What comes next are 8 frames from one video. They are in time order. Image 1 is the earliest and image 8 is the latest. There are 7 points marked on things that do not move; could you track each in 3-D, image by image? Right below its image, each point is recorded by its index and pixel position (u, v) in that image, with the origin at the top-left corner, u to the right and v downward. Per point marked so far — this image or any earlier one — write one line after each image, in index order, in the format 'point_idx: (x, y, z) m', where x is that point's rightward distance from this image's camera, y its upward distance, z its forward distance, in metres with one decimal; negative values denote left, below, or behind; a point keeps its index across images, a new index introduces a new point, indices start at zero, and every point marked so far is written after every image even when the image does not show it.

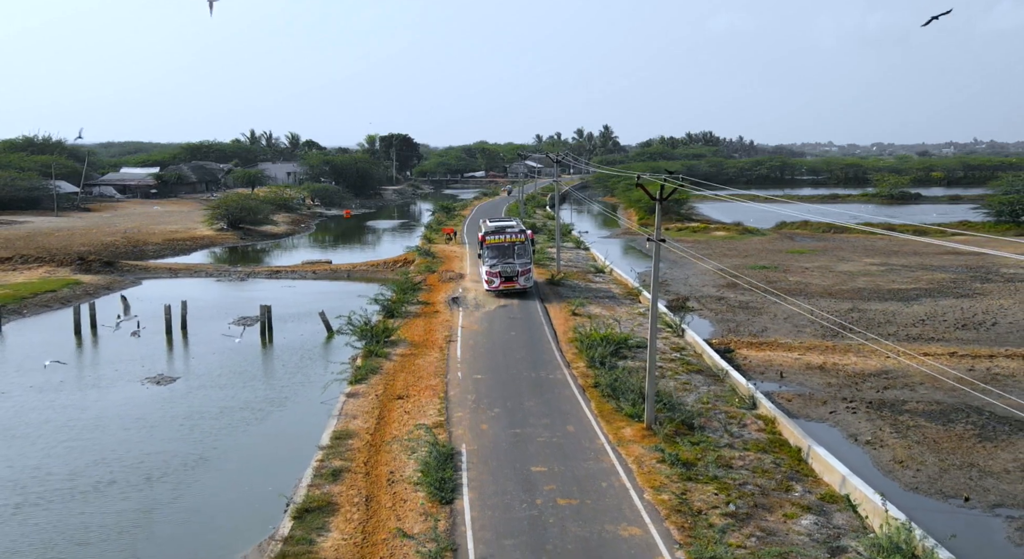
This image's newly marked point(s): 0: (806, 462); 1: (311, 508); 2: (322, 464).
0: (+5.4, -3.3, +18.0) m
1: (-3.1, -3.7, +15.6) m
2: (-3.3, -3.5, +17.7) m
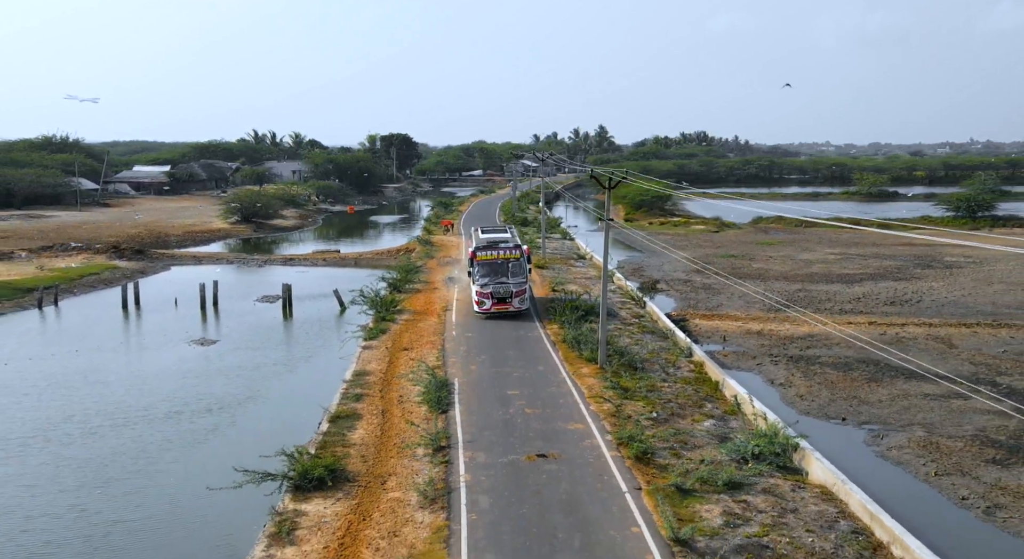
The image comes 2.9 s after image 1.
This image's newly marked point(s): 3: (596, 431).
0: (+4.9, -2.6, +23.4) m
1: (-3.5, -3.0, +20.9) m
2: (-3.7, -2.8, +23.0) m
3: (+1.6, -2.9, +19.1) m
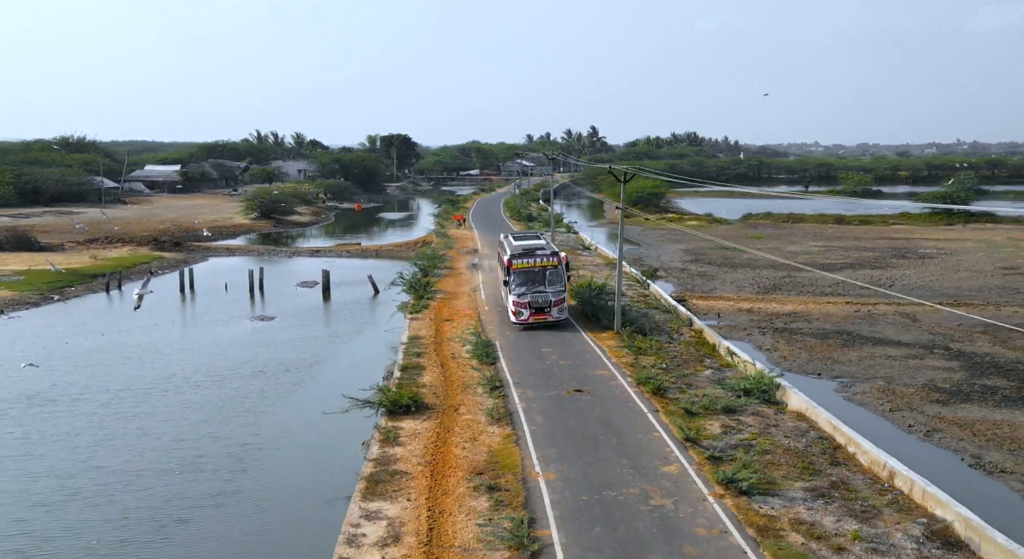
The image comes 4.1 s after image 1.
0: (+5.8, -2.0, +28.1) m
1: (-2.6, -2.4, +25.6) m
2: (-2.8, -2.2, +27.7) m
3: (+2.6, -2.3, +23.8) m
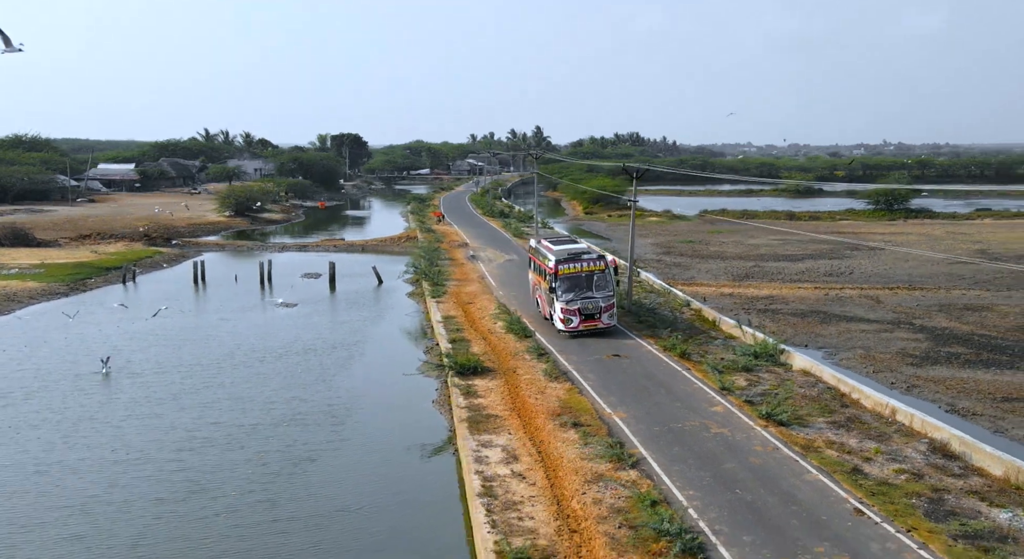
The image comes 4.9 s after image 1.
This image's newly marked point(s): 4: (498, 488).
0: (+6.7, -1.5, +32.0) m
1: (-1.6, -1.9, +29.0) m
2: (-2.0, -1.7, +31.1) m
3: (+3.7, -1.8, +27.5) m
4: (-0.2, -3.5, +16.4) m
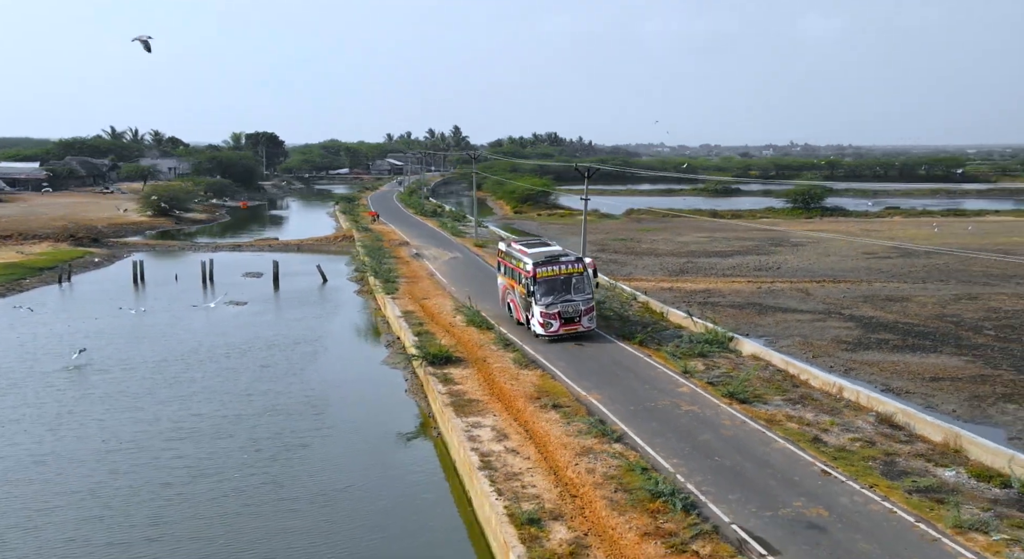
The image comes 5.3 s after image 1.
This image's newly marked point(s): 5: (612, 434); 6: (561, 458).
0: (+5.3, -1.2, +33.9) m
1: (-2.7, -1.8, +30.2) m
2: (-3.3, -1.6, +32.2) m
3: (+2.7, -1.6, +29.1) m
4: (-0.3, -3.3, +17.8) m
5: (+1.9, -2.9, +18.6) m
6: (+0.9, -3.2, +17.7) m
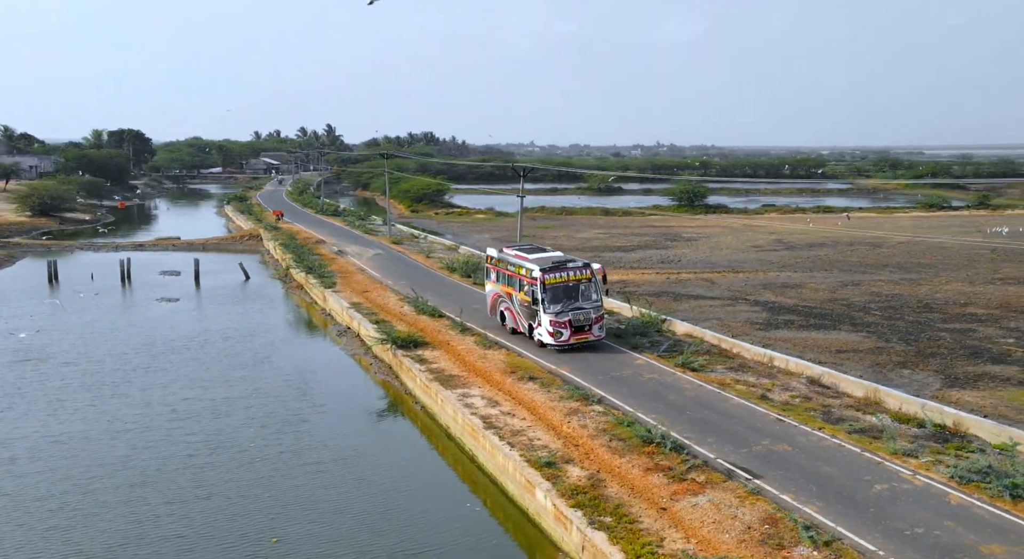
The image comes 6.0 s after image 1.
0: (+3.1, -0.9, +37.0) m
1: (-4.3, -1.5, +32.3) m
2: (-5.1, -1.3, +34.3) m
3: (+1.2, -1.3, +32.0) m
4: (-0.3, -3.0, +20.4) m
5: (+1.8, -2.6, +21.5) m
6: (+0.9, -2.8, +20.4) m
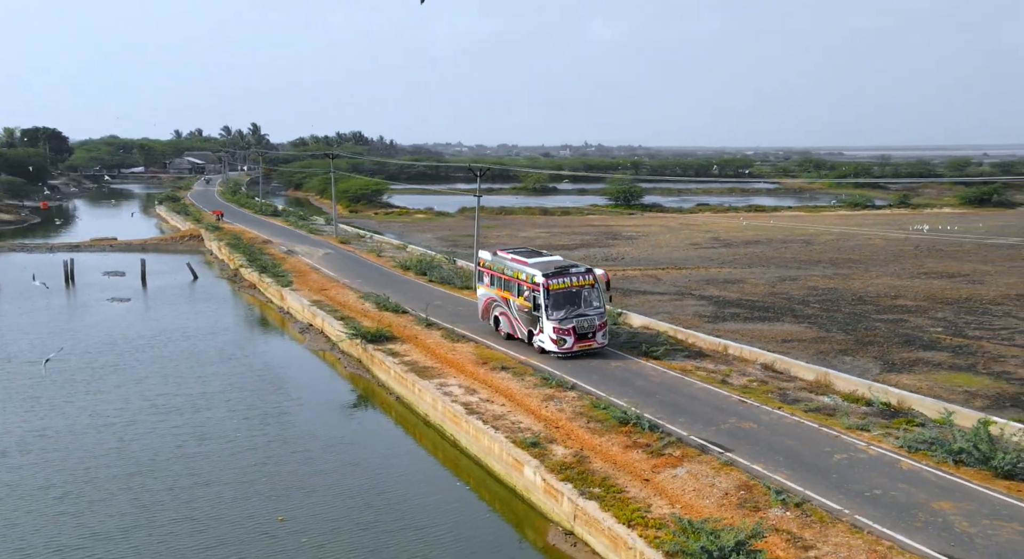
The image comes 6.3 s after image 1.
0: (+1.5, -0.7, +38.4) m
1: (-5.6, -1.4, +33.2) m
2: (-6.5, -1.2, +35.1) m
3: (-0.1, -1.1, +33.3) m
4: (-0.7, -2.8, +21.5) m
5: (+1.2, -2.4, +22.8) m
6: (+0.4, -2.7, +21.7) m
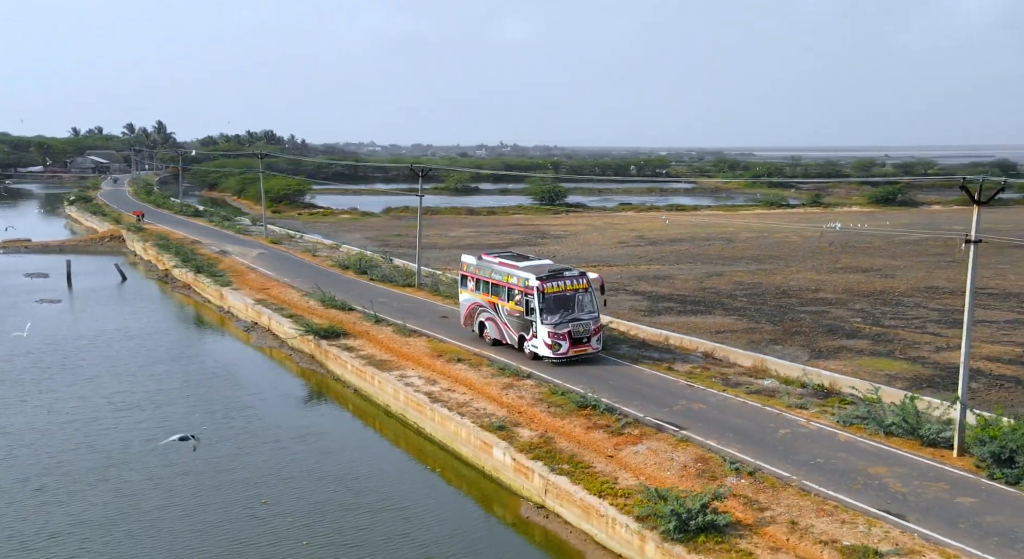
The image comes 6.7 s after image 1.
0: (-0.8, -0.6, +39.6) m
1: (-7.4, -1.3, +33.8) m
2: (-8.5, -1.1, +35.6) m
3: (-2.0, -1.0, +34.3) m
4: (-1.6, -2.7, +22.5) m
5: (+0.2, -2.3, +24.0) m
6: (-0.5, -2.6, +22.8) m
